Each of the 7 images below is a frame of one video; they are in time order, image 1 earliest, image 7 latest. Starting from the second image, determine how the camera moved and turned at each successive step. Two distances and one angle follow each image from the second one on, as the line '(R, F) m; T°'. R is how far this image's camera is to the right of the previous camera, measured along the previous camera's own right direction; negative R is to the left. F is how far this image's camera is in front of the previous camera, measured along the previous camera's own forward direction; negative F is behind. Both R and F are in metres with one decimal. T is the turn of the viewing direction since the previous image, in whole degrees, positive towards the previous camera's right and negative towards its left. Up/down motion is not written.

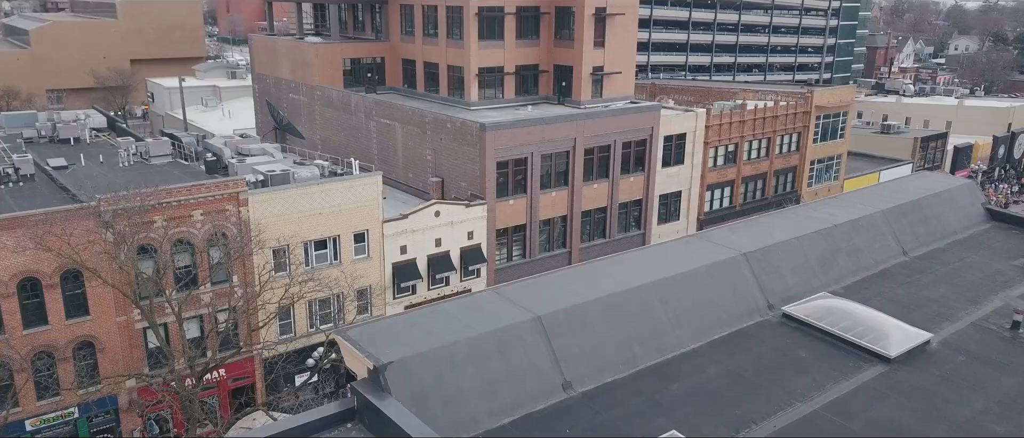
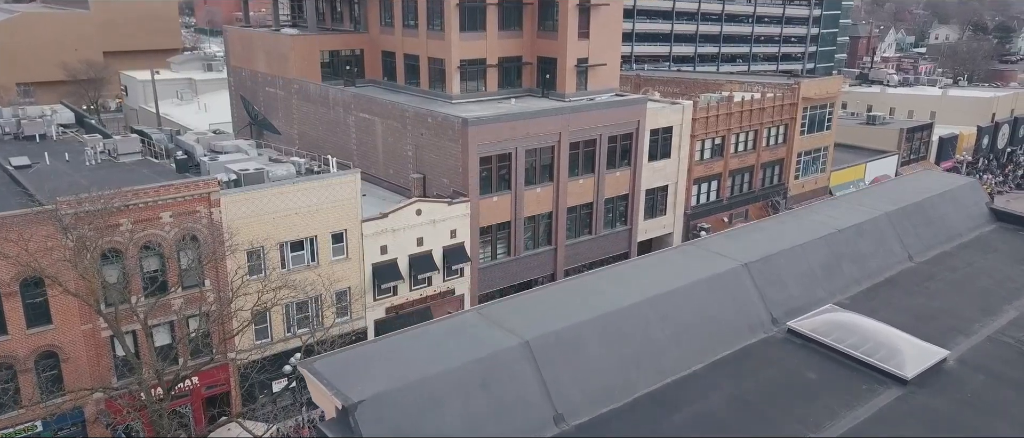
(0.0, +1.0) m; +1°
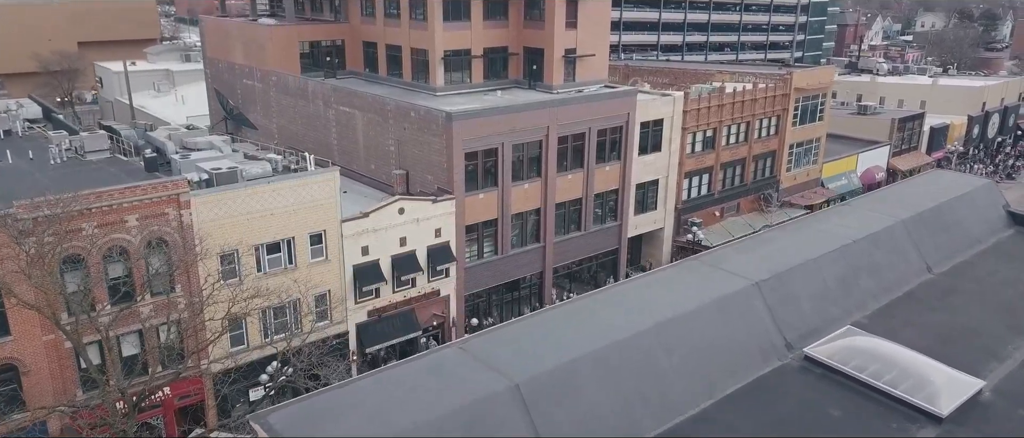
(0.0, +1.3) m; +1°
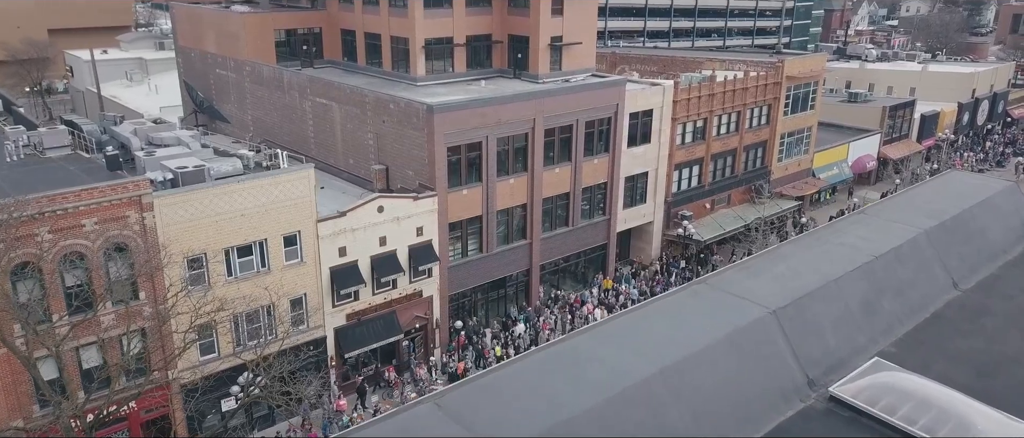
(0.0, +1.4) m; +1°
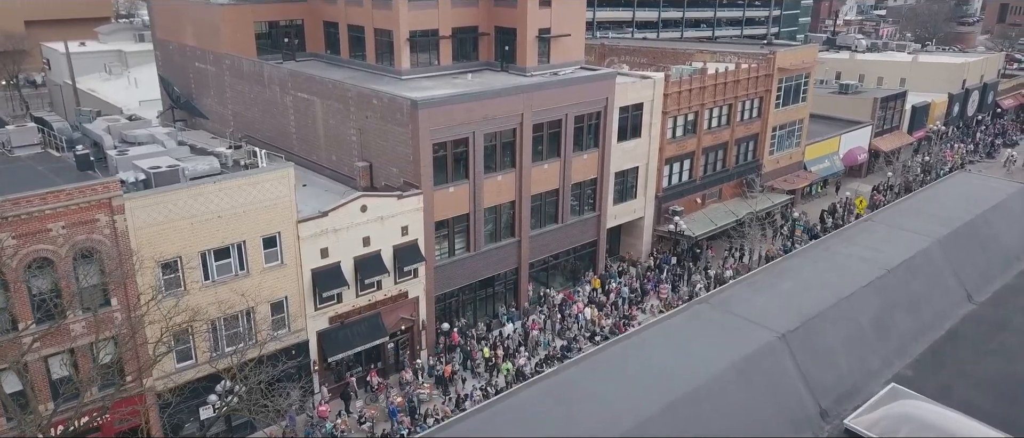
(+0.1, +0.9) m; +1°
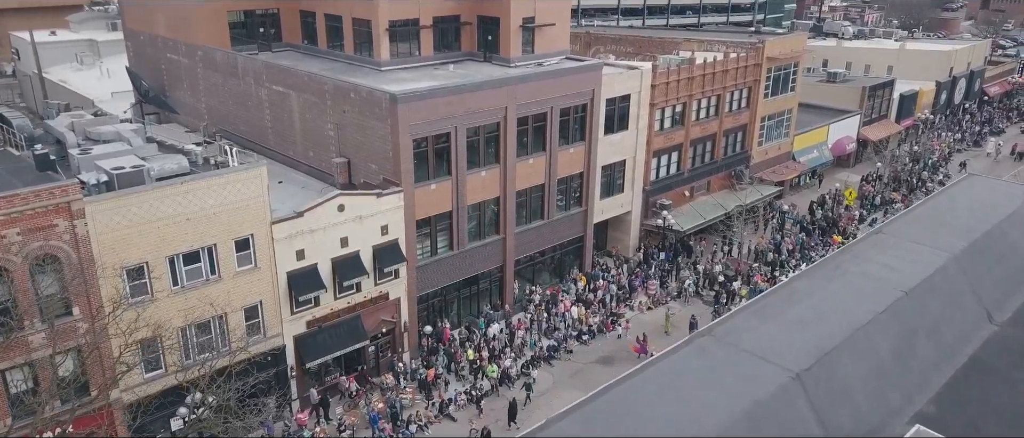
(+0.1, +1.1) m; +1°
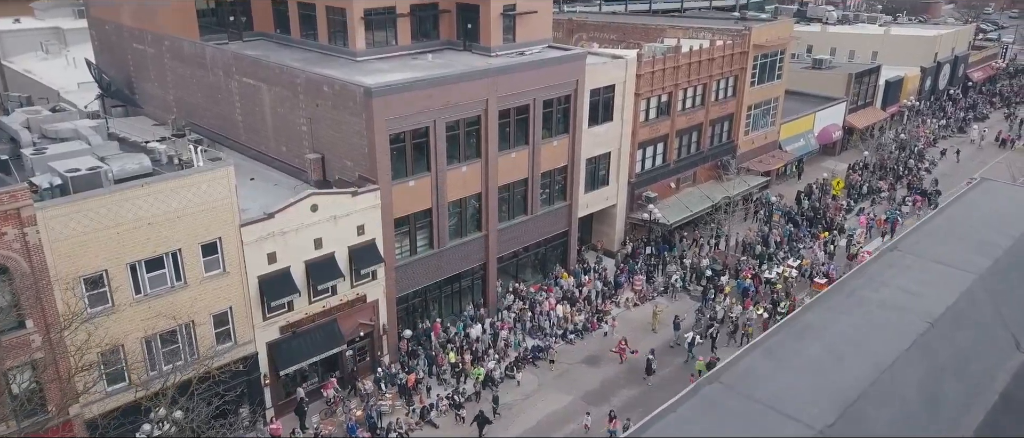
(0.0, +1.2) m; +1°
